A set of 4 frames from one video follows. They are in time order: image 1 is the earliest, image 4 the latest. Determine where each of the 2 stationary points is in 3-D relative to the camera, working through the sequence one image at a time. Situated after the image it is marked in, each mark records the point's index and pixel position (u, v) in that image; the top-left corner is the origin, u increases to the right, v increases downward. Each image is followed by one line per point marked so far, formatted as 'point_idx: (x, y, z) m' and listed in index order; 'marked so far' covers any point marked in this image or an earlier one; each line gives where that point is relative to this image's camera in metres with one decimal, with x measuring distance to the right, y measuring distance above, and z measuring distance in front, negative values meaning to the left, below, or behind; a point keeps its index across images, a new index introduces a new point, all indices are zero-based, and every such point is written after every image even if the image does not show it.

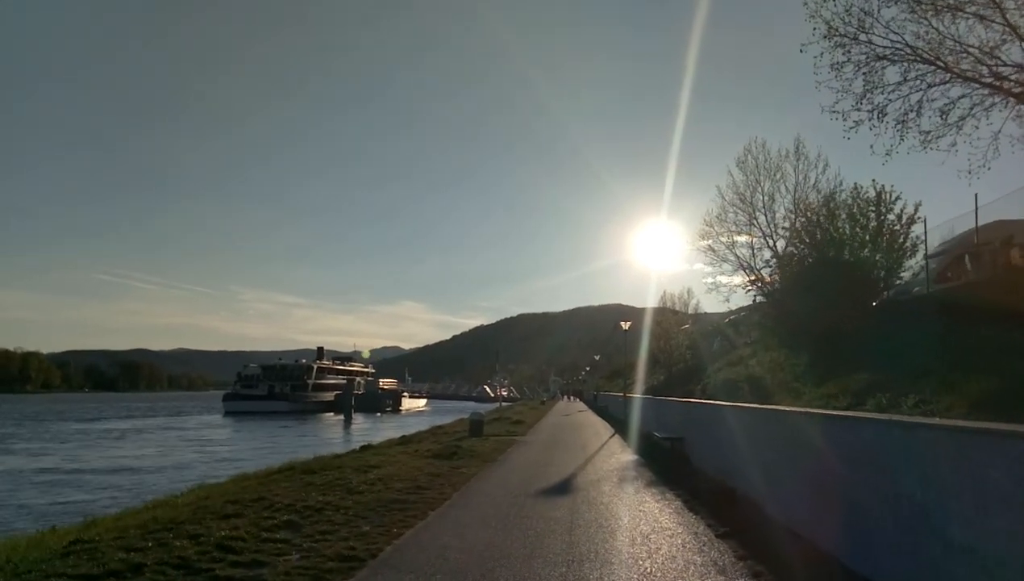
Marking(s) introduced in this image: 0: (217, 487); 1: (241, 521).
0: (-6.2, -4.1, +17.3) m
1: (-3.7, -3.2, +11.4) m
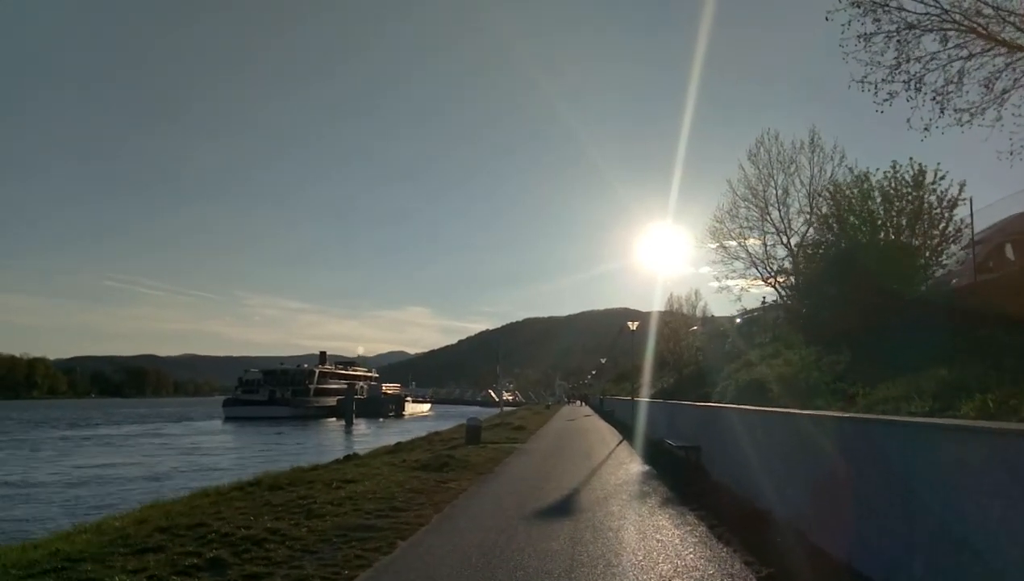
0: (-6.3, -3.9, +15.0) m
1: (-3.9, -2.9, +9.1) m
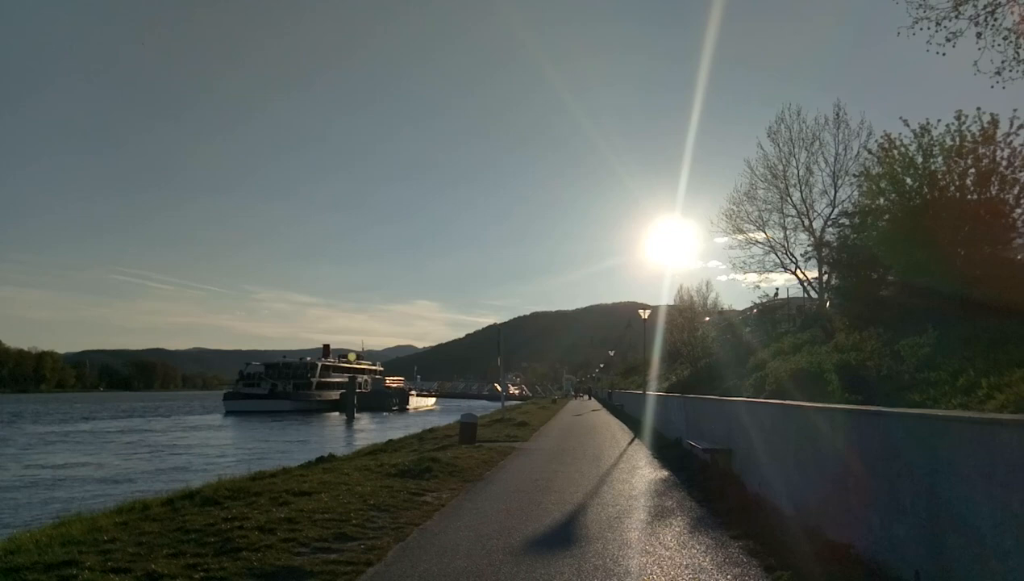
0: (-6.4, -3.4, +11.9) m
1: (-4.1, -2.5, +6.0) m
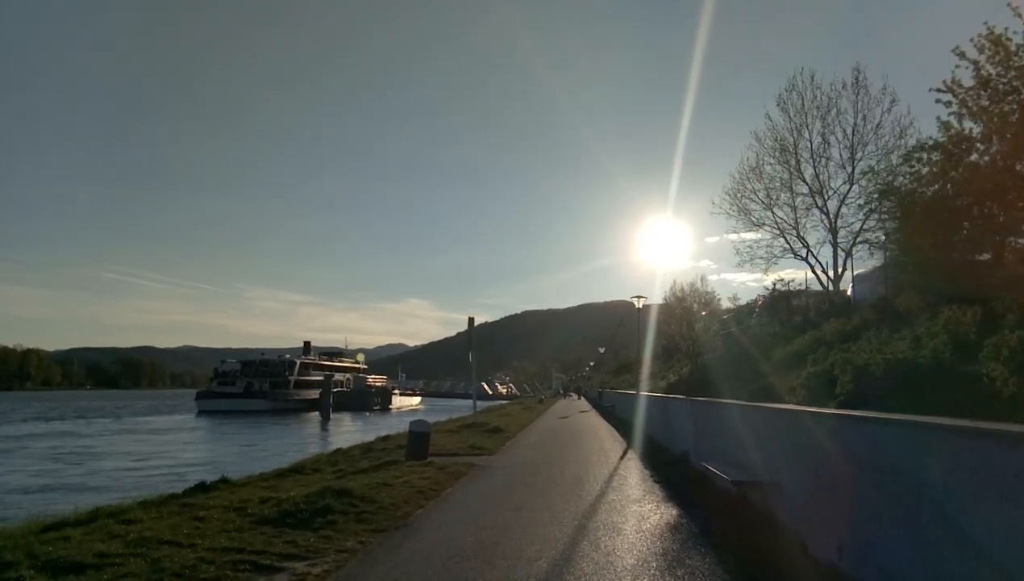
0: (-7.3, -2.8, +6.3) m
1: (-4.9, -1.9, +0.4) m
